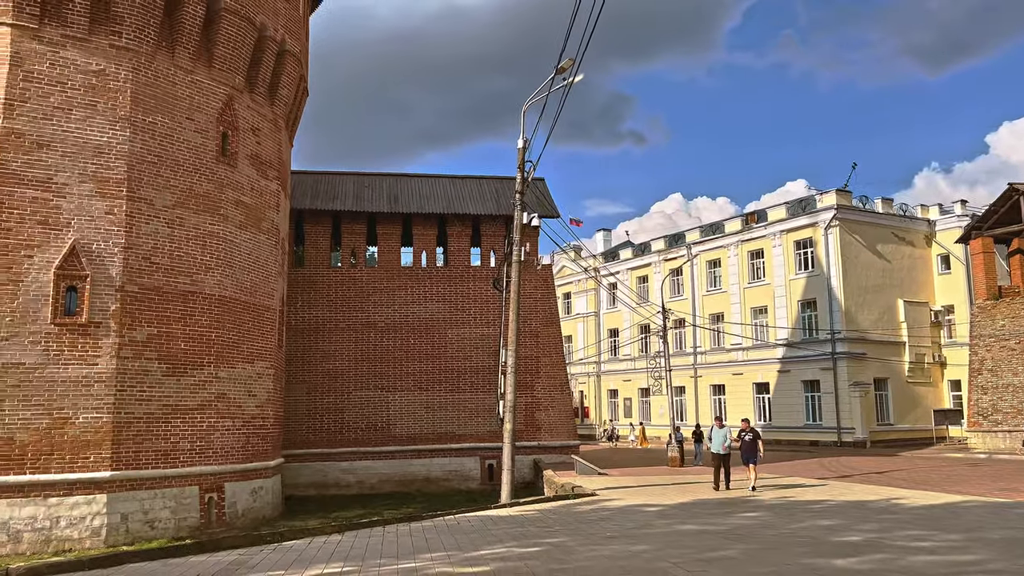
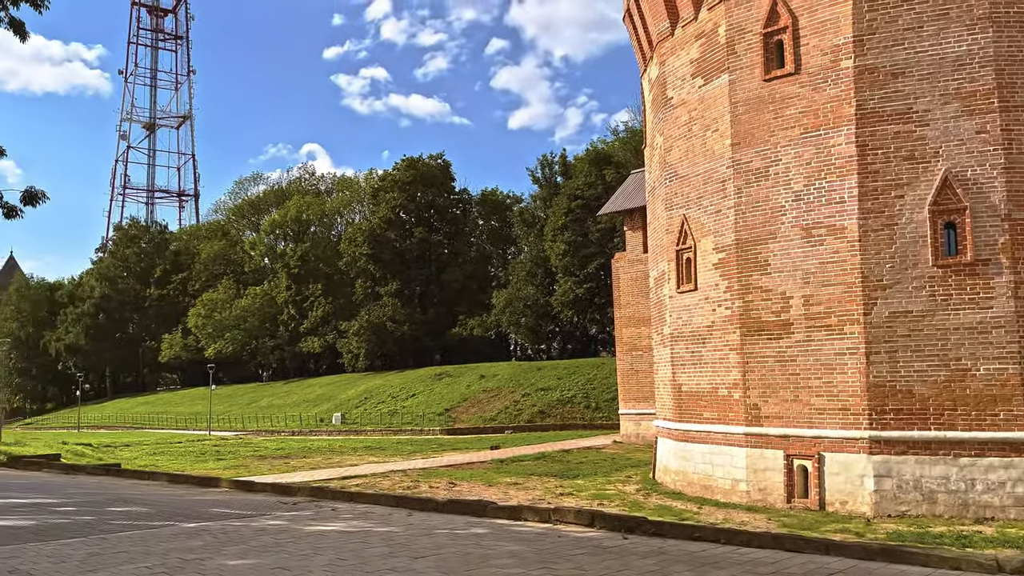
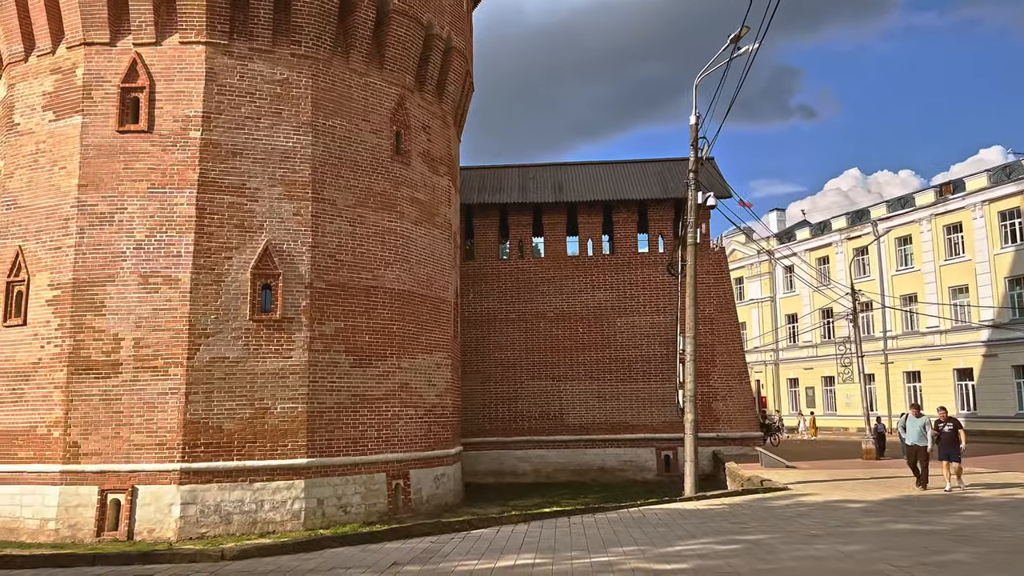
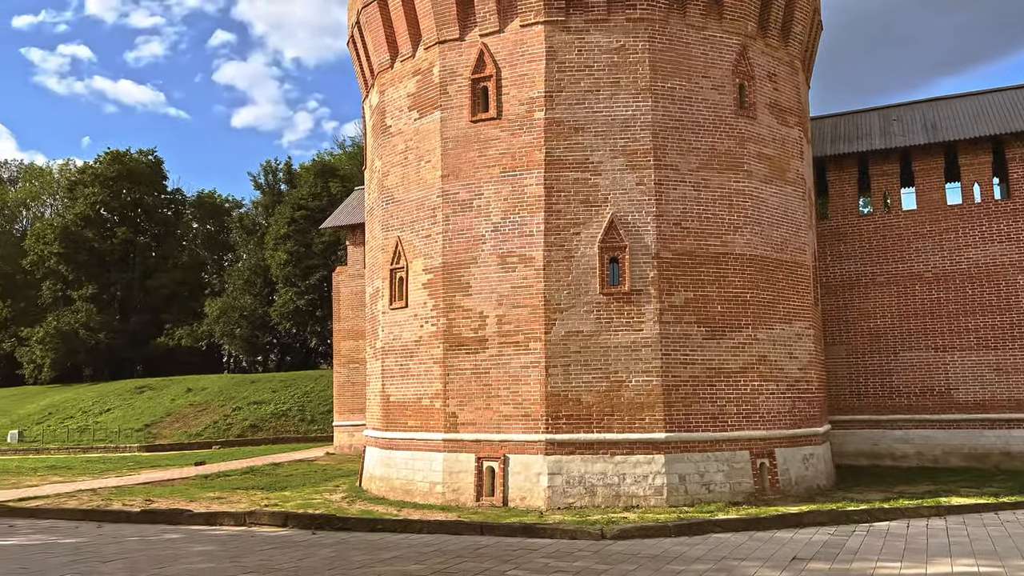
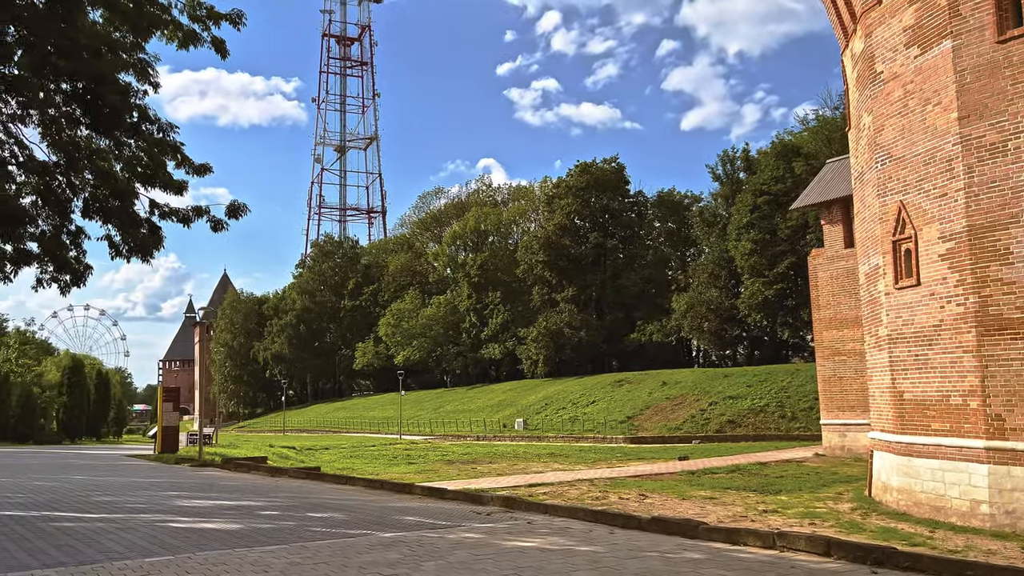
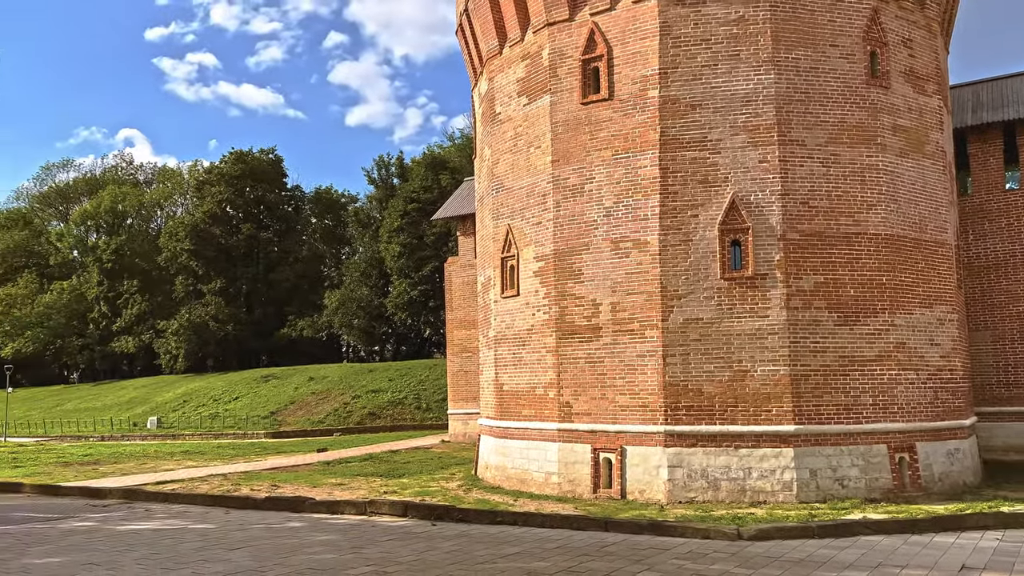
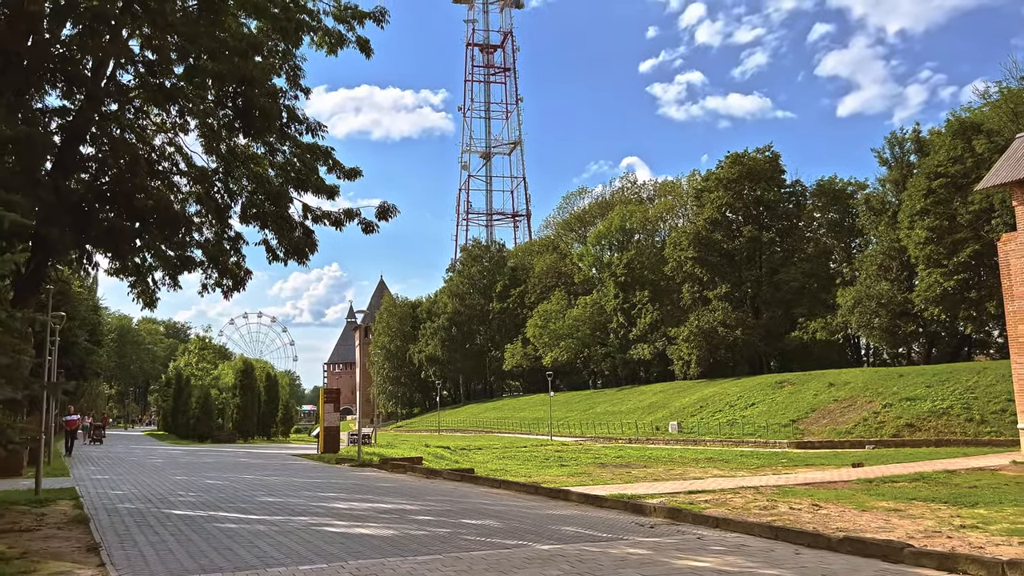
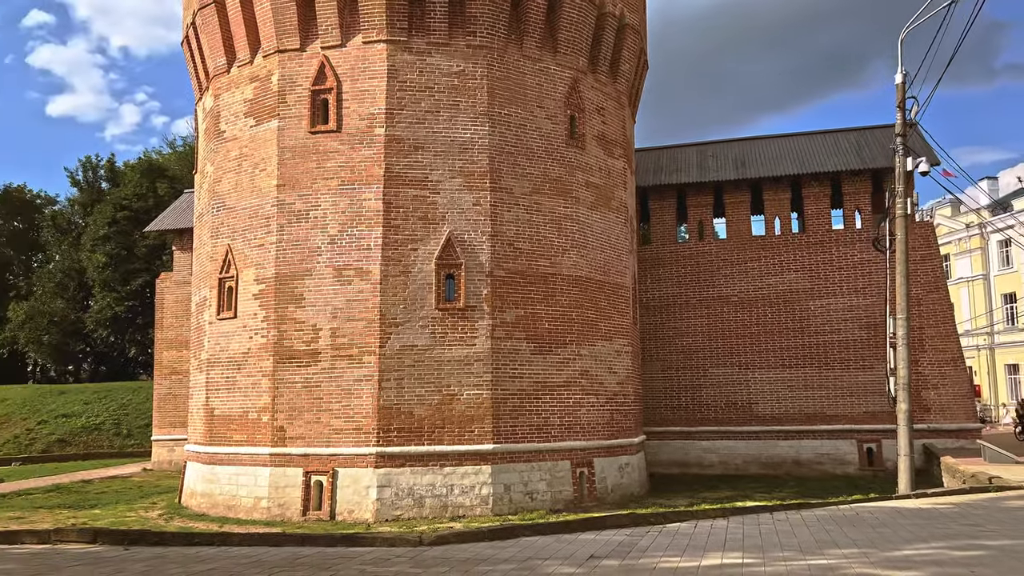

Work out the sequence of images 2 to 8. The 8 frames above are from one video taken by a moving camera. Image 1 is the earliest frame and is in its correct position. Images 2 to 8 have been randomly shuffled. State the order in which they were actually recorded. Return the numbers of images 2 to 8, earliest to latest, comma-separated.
3, 8, 4, 6, 2, 5, 7
